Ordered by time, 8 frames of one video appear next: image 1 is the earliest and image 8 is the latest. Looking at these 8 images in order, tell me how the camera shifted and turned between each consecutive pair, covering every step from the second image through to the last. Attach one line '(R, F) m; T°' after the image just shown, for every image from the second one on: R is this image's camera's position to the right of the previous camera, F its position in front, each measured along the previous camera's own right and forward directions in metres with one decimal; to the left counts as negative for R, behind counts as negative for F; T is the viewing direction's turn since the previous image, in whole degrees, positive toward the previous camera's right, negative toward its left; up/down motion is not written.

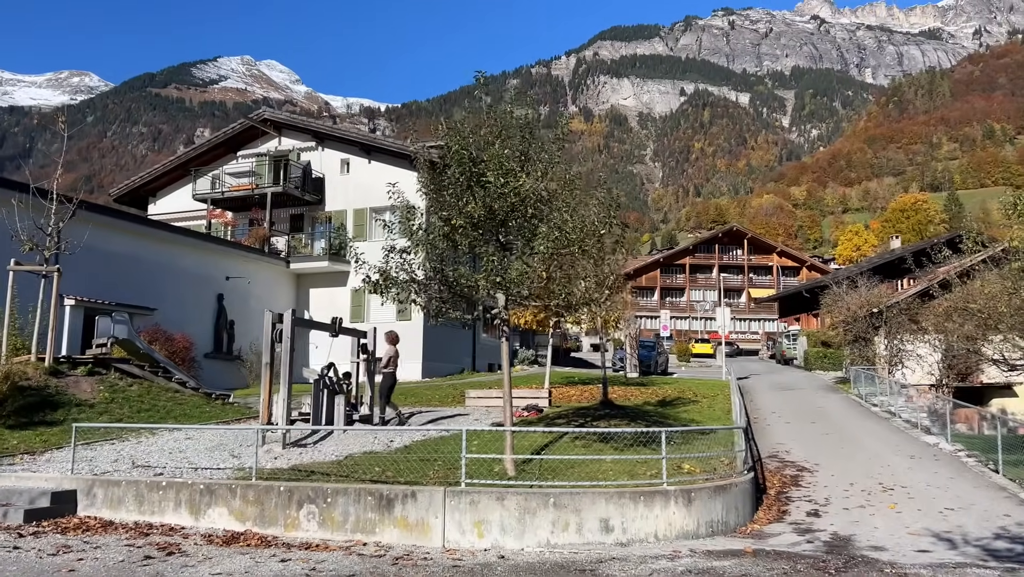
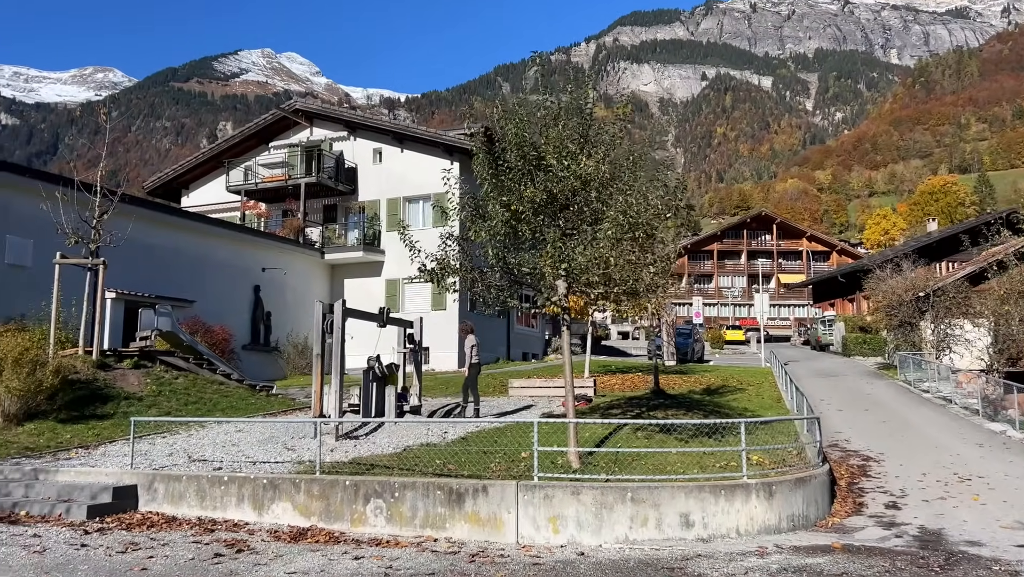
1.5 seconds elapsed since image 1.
(-0.5, +0.3) m; -2°
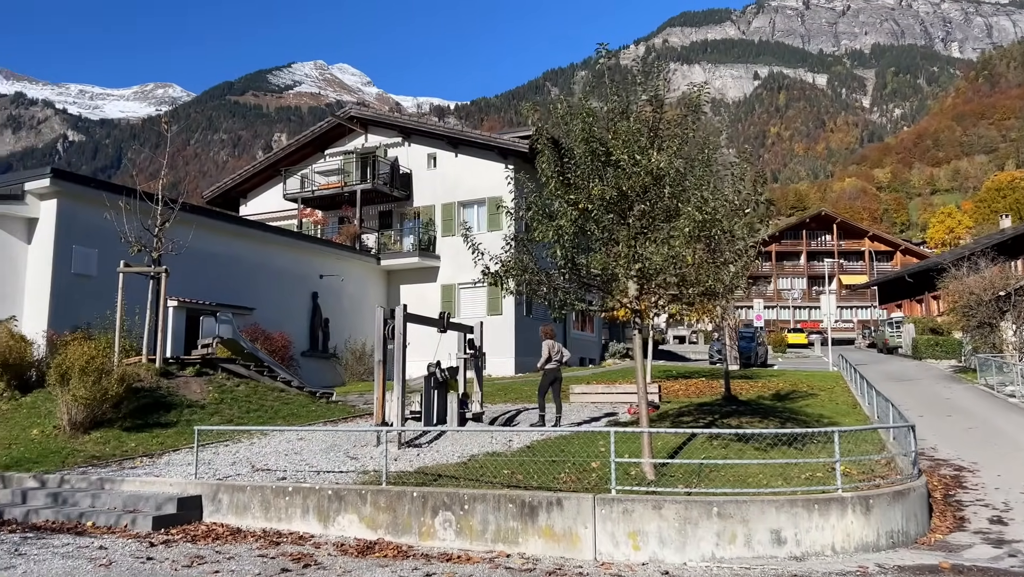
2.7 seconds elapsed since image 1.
(-0.2, +0.4) m; -4°
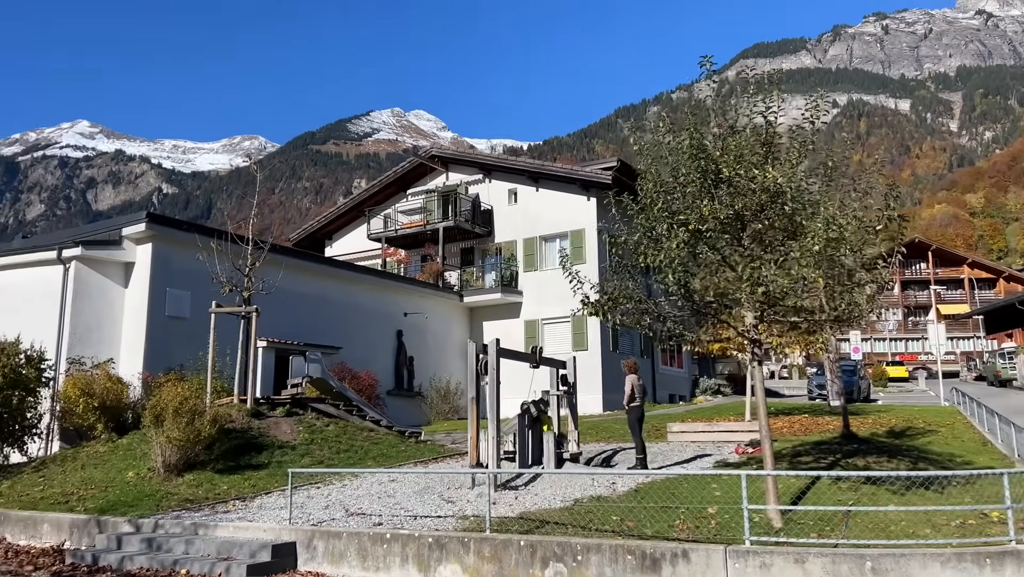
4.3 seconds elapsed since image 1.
(-0.3, +0.6) m; -5°
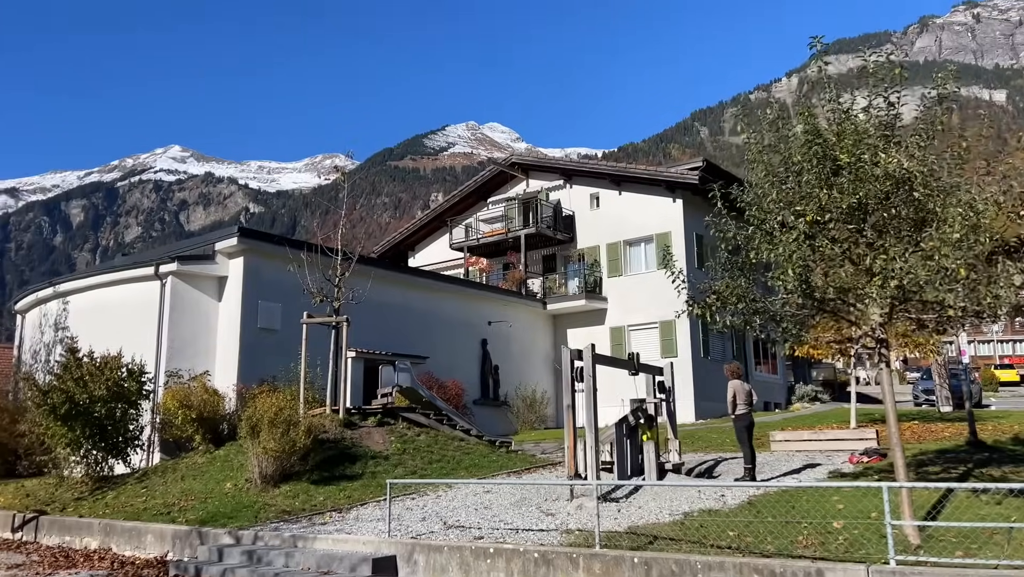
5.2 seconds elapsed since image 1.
(-0.2, +0.4) m; -5°
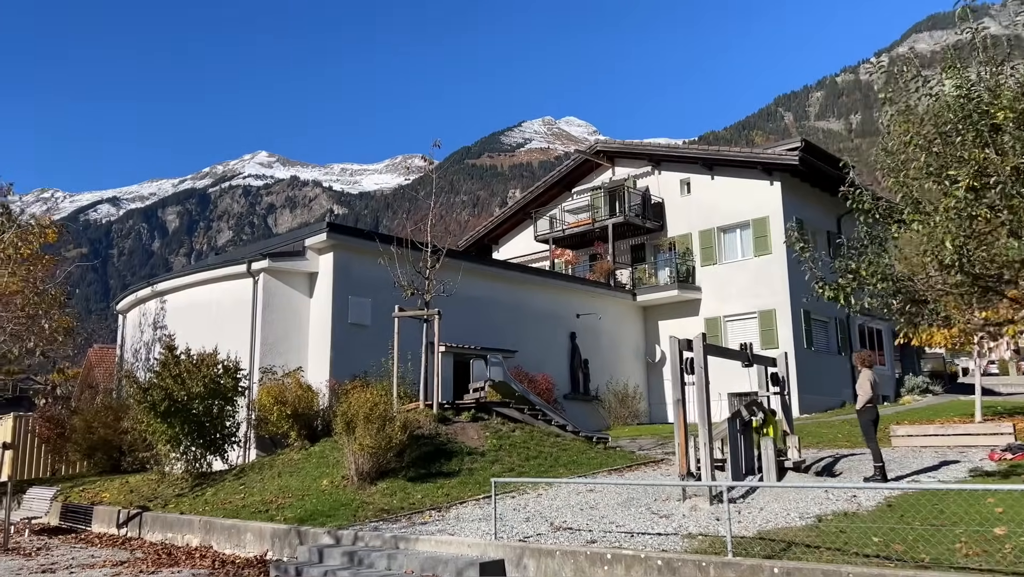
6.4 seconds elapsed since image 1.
(-0.3, +0.6) m; -6°
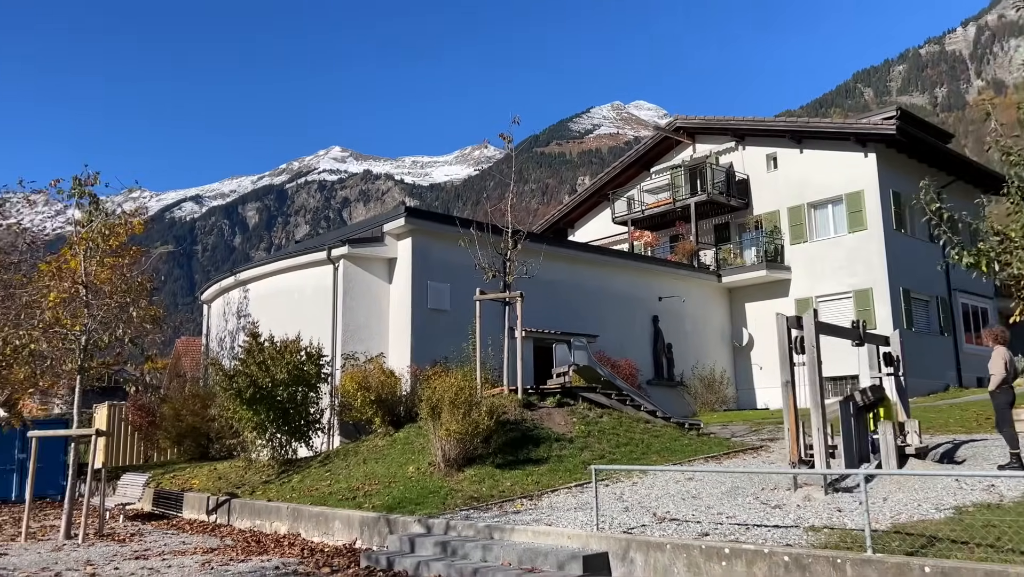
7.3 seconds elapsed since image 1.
(-0.3, +0.5) m; -5°
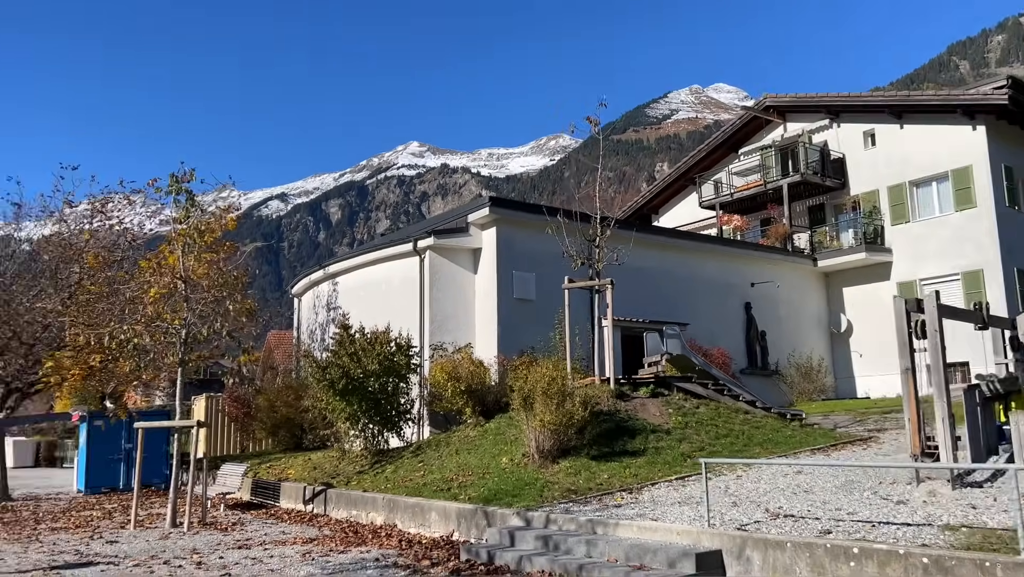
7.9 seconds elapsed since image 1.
(-0.2, +0.3) m; -6°
